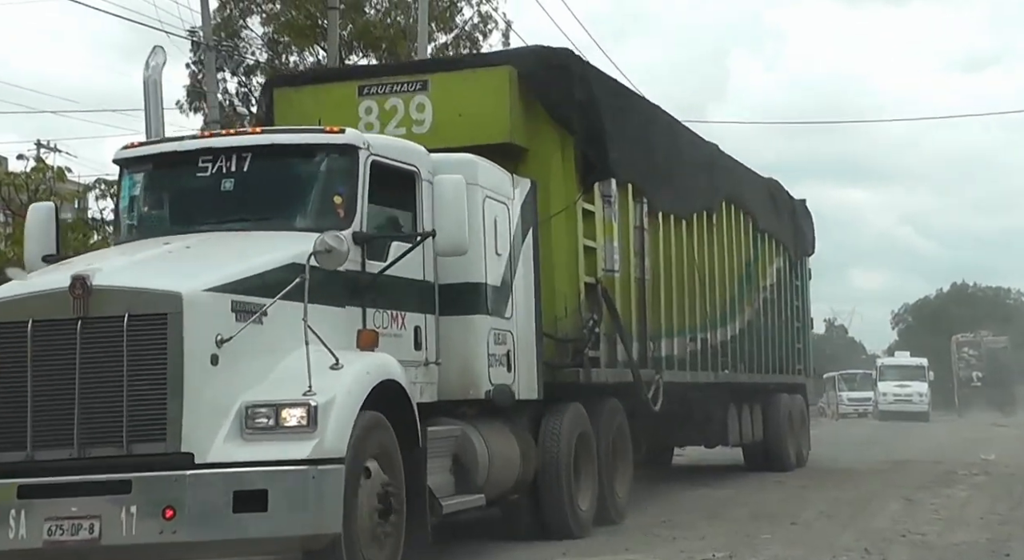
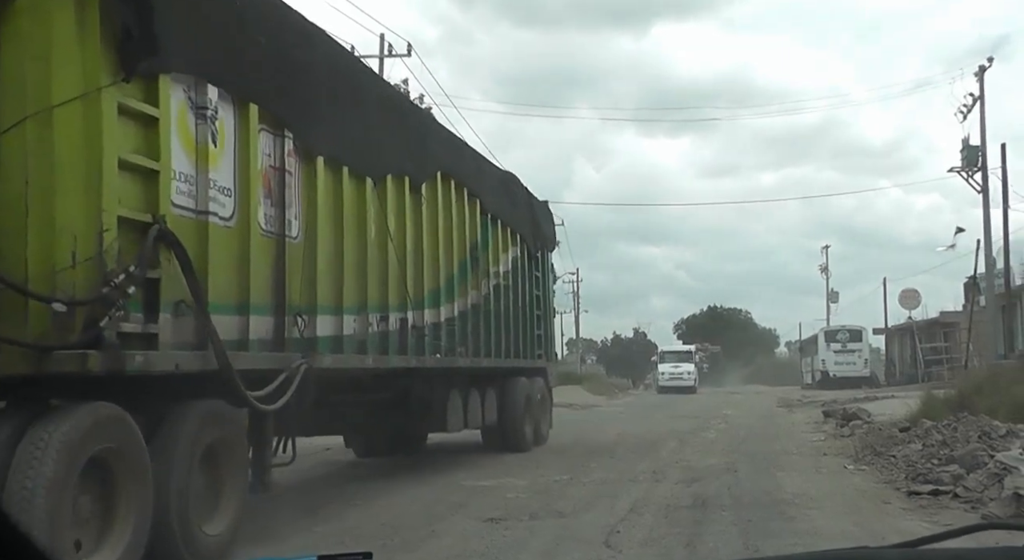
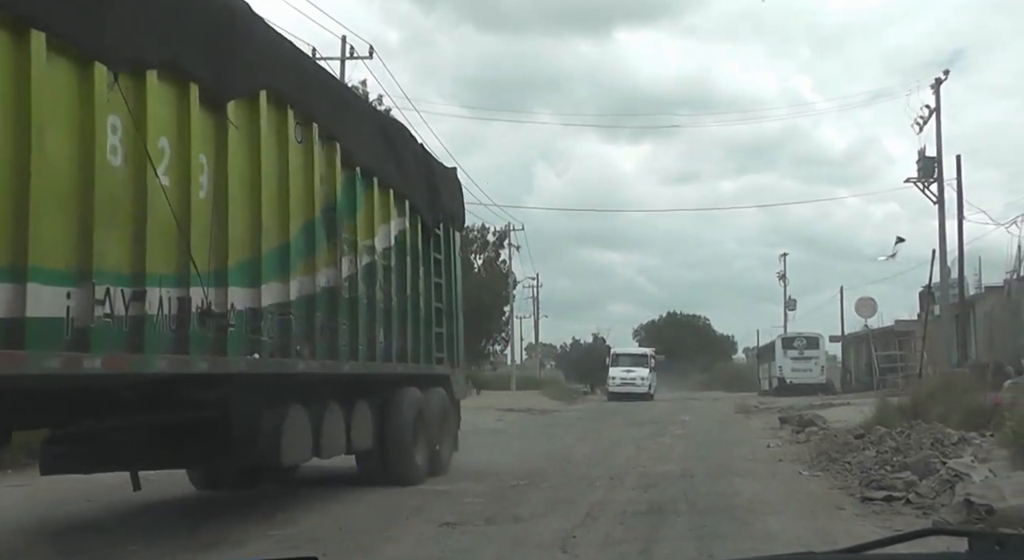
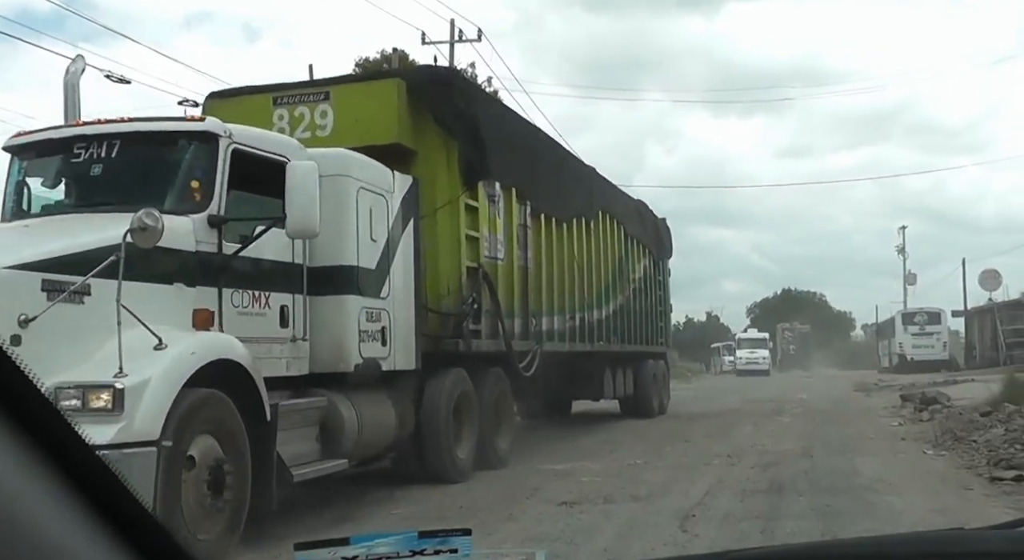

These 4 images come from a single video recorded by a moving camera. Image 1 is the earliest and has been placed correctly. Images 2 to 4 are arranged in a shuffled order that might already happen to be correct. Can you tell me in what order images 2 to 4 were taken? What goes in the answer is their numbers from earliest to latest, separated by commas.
4, 2, 3
